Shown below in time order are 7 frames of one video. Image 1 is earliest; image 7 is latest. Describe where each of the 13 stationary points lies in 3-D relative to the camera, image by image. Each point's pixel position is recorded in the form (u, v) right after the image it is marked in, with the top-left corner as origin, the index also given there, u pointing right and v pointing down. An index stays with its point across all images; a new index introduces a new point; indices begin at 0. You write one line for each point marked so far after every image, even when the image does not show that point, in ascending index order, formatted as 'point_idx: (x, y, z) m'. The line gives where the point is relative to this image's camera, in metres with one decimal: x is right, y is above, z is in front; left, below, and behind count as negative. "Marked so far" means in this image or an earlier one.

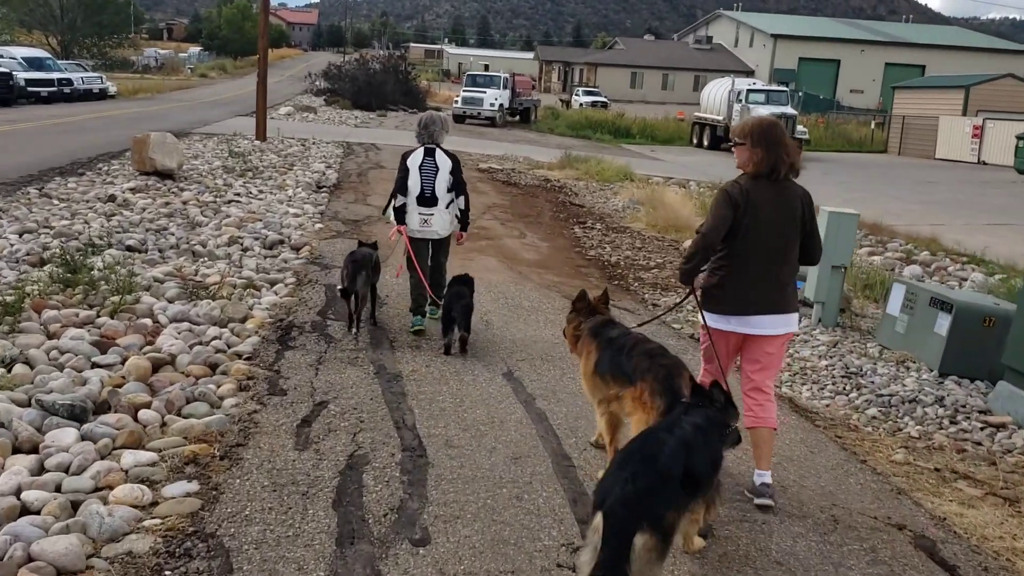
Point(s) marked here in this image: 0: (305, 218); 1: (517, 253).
0: (-2.5, +0.8, +12.8) m
1: (0.0, +0.4, +11.6) m
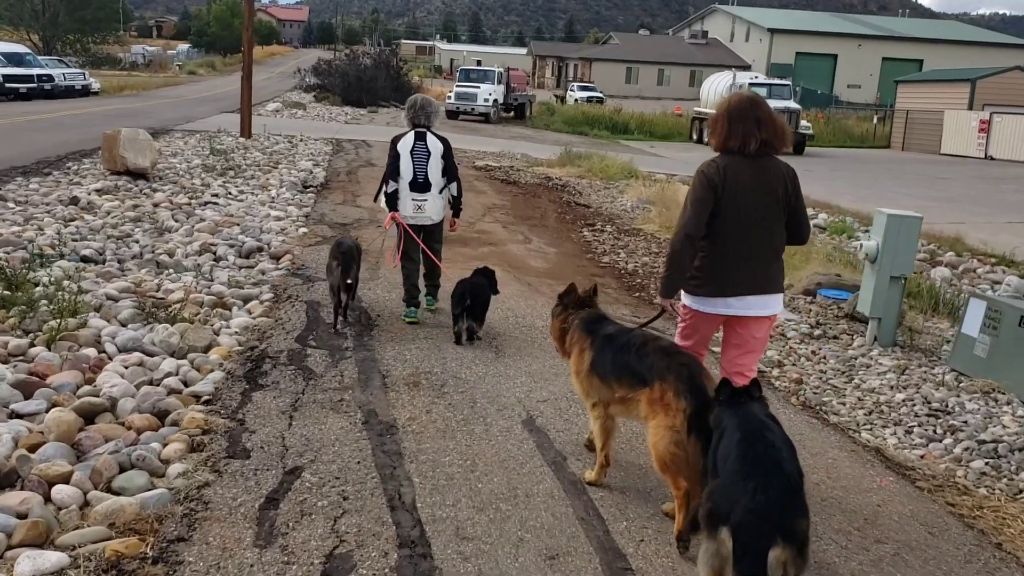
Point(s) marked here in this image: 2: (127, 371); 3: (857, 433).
0: (-2.4, +0.7, +11.6) m
1: (+0.1, +0.3, +10.5) m
2: (-1.9, -0.4, +5.4) m
3: (+1.7, -0.7, +5.2) m
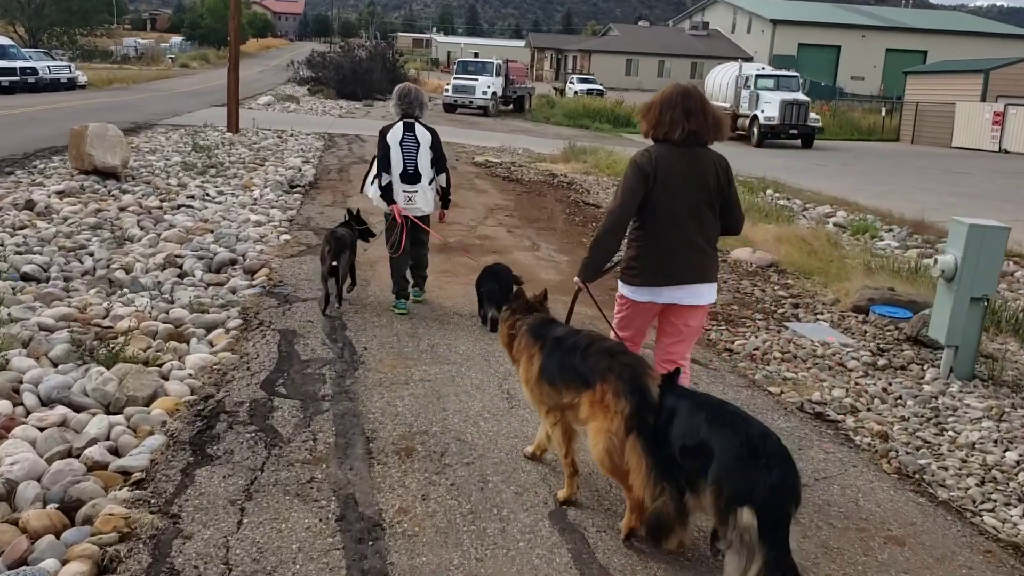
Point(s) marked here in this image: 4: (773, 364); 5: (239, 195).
0: (-2.4, +0.6, +10.5) m
1: (+0.2, +0.1, +9.3) m
2: (-1.8, -0.6, +4.2) m
3: (+1.7, -0.9, +4.0) m
4: (+1.5, -0.5, +6.3) m
5: (-3.2, +1.1, +12.6) m
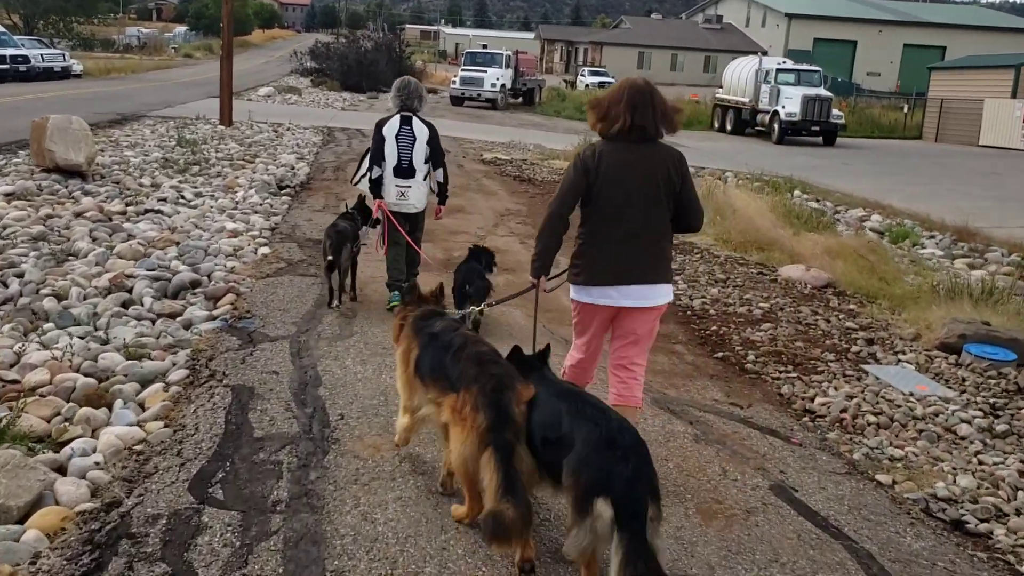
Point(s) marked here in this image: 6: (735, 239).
0: (-2.2, +0.4, +9.1) m
1: (+0.3, 0.0, +7.9) m
2: (-1.8, -0.8, +2.8) m
3: (+1.8, -1.1, +2.6) m
4: (+1.6, -0.7, +4.9) m
5: (-3.1, +0.9, +11.2) m
6: (+2.3, +0.5, +11.0) m
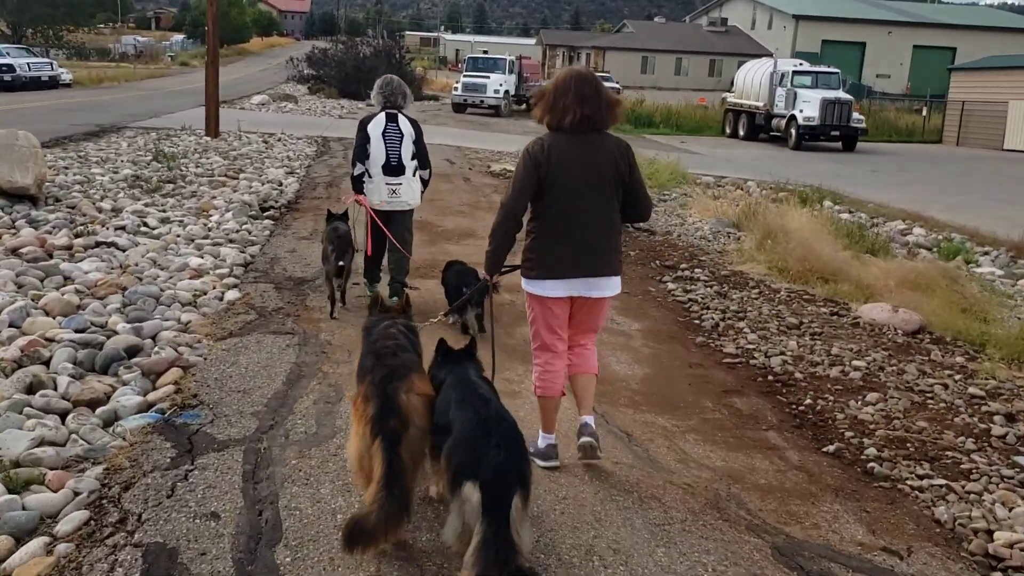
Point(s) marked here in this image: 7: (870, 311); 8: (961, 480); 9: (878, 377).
0: (-2.1, +0.1, +7.5) m
1: (+0.5, -0.4, +6.3) m
2: (-1.6, -1.1, +1.2) m
3: (+2.0, -1.4, +1.0) m
4: (+1.8, -1.0, +3.3) m
5: (-2.9, +0.6, +9.6) m
6: (+2.5, +0.2, +9.4) m
7: (+2.5, -0.2, +7.7) m
8: (+1.9, -0.8, +4.5) m
9: (+2.1, -0.5, +6.0) m
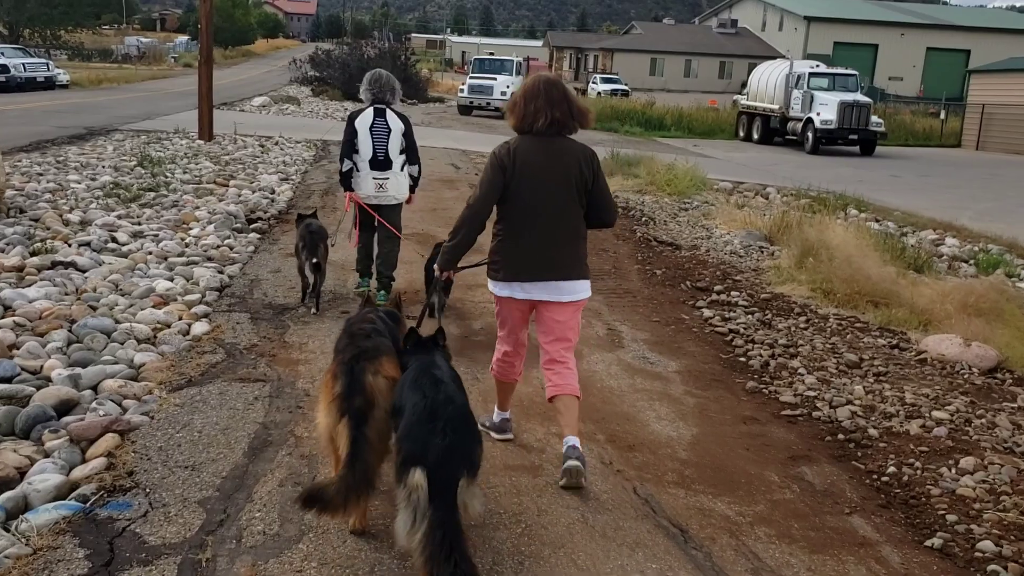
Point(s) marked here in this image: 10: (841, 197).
0: (-2.0, -0.1, +6.5) m
1: (+0.5, -0.5, +5.3) m
2: (-1.5, -1.3, +0.2) m
3: (+2.0, -1.5, 0.0) m
4: (+1.9, -1.1, +2.3) m
5: (-2.8, +0.4, +8.7) m
6: (+2.5, 0.0, +8.4) m
7: (+2.6, -0.3, +6.7) m
8: (+1.9, -1.0, +3.5) m
9: (+2.1, -0.7, +5.0) m
10: (+6.1, +1.7, +20.0) m
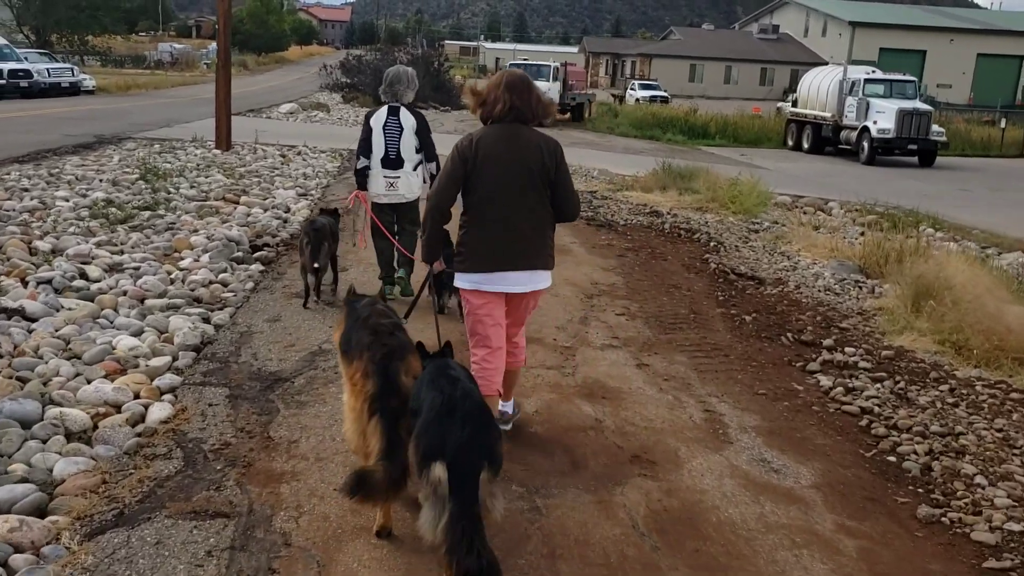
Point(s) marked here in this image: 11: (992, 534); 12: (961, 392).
0: (-1.7, -0.4, +4.9) m
1: (+0.8, -0.8, +3.7) m
2: (-1.4, -1.5, -1.4) m
3: (+2.1, -1.8, -1.7) m
4: (+2.0, -1.4, +0.6) m
5: (-2.4, +0.1, +7.2) m
6: (+2.9, -0.3, +6.7) m
7: (+2.9, -0.7, +5.0) m
8: (+2.1, -1.3, +1.9) m
9: (+2.4, -1.0, +3.4) m
10: (+6.8, +1.3, +18.2) m
11: (+1.7, -0.9, +3.7) m
12: (+2.4, -0.5, +5.7) m
